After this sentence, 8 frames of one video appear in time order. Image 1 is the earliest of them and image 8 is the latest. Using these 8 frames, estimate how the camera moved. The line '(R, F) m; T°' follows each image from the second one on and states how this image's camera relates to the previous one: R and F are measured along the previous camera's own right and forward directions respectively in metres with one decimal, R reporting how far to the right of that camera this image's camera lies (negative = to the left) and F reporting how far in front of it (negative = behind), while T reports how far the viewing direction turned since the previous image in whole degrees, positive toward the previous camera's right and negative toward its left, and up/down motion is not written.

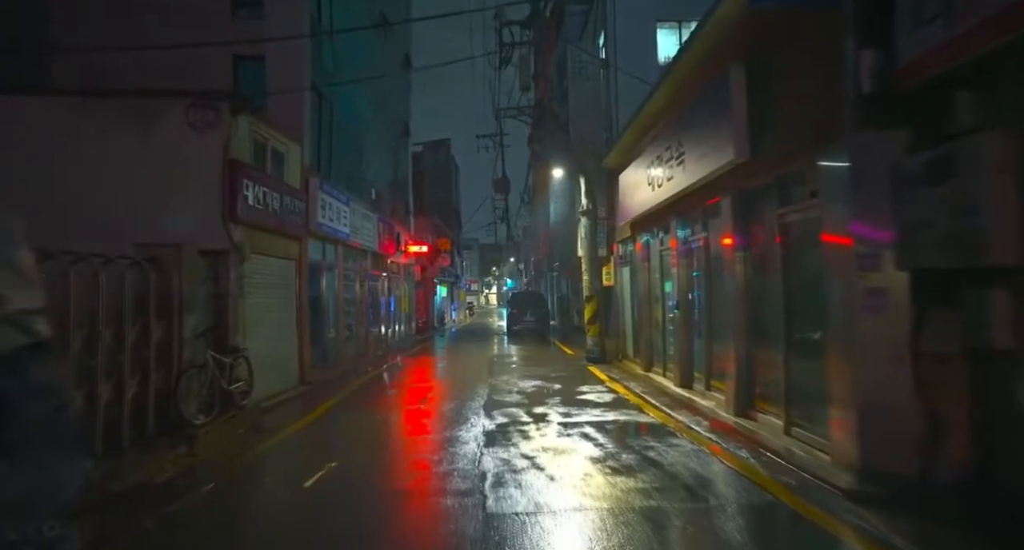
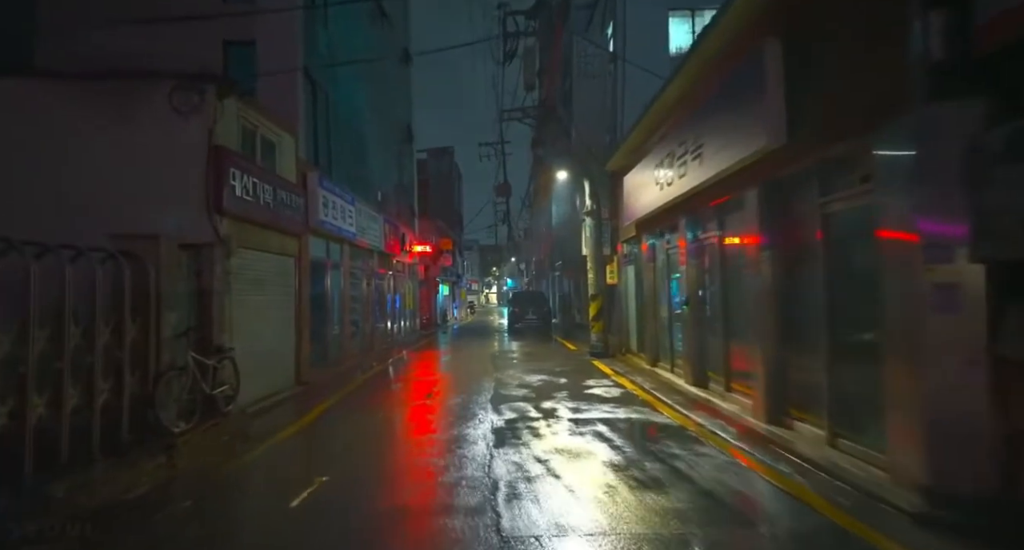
(-0.1, +0.6) m; 0°
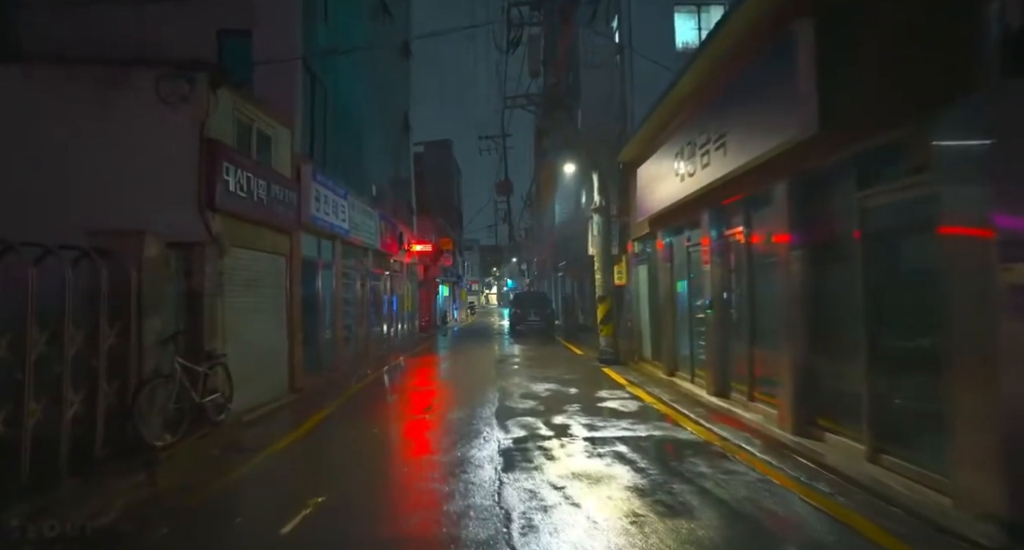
(-0.1, +0.5) m; 0°
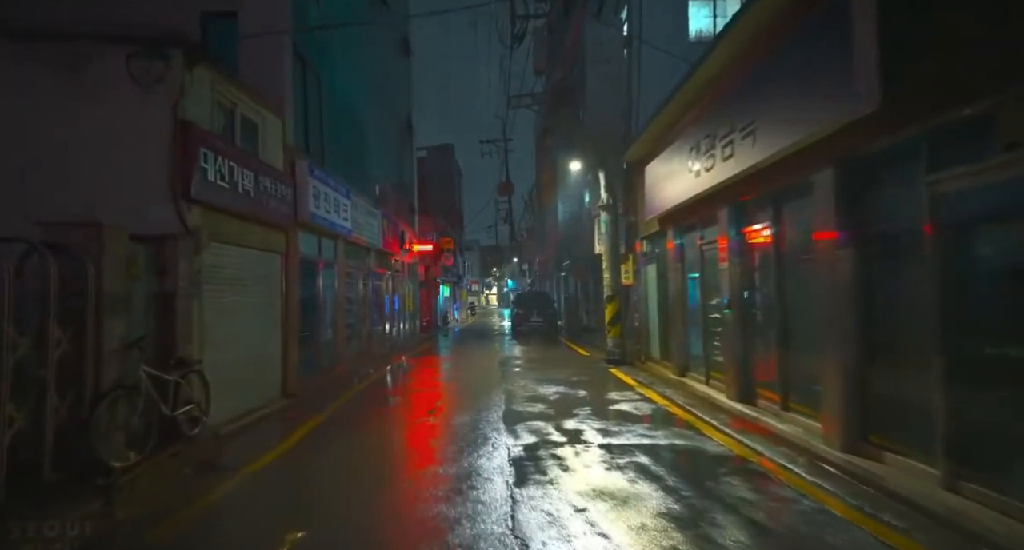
(-0.1, +0.8) m; 0°
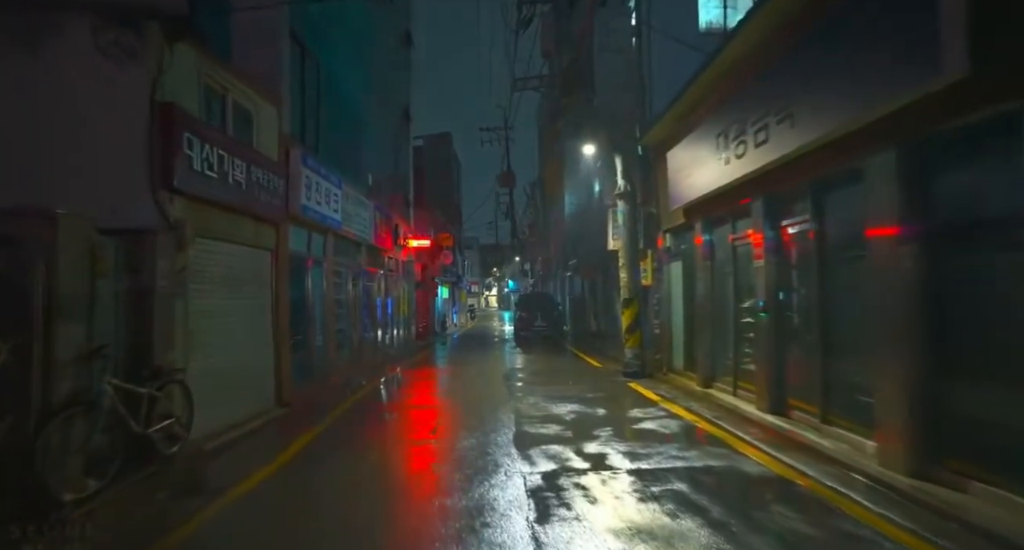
(-0.2, +0.7) m; 0°
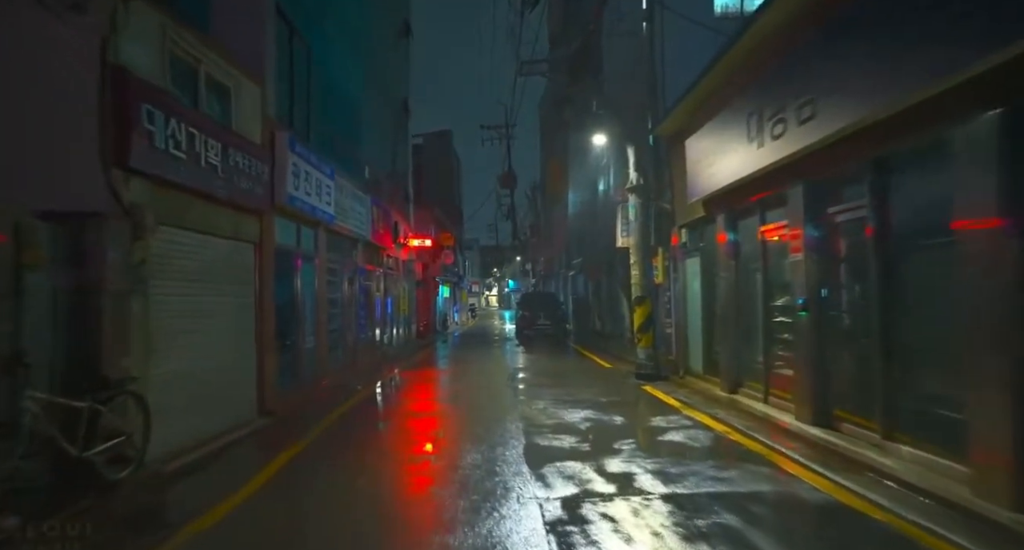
(-0.1, +0.9) m; 0°
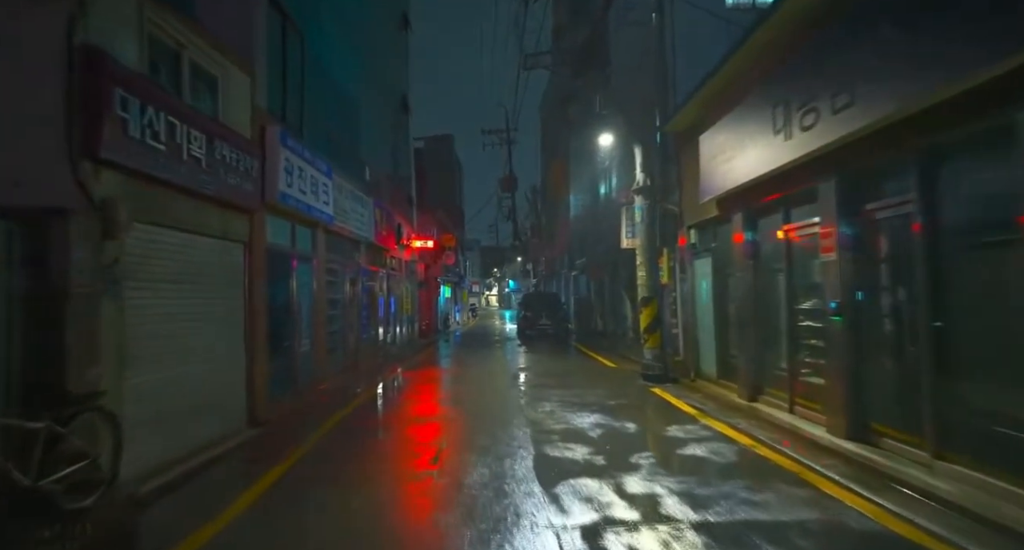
(-0.1, +0.5) m; 0°
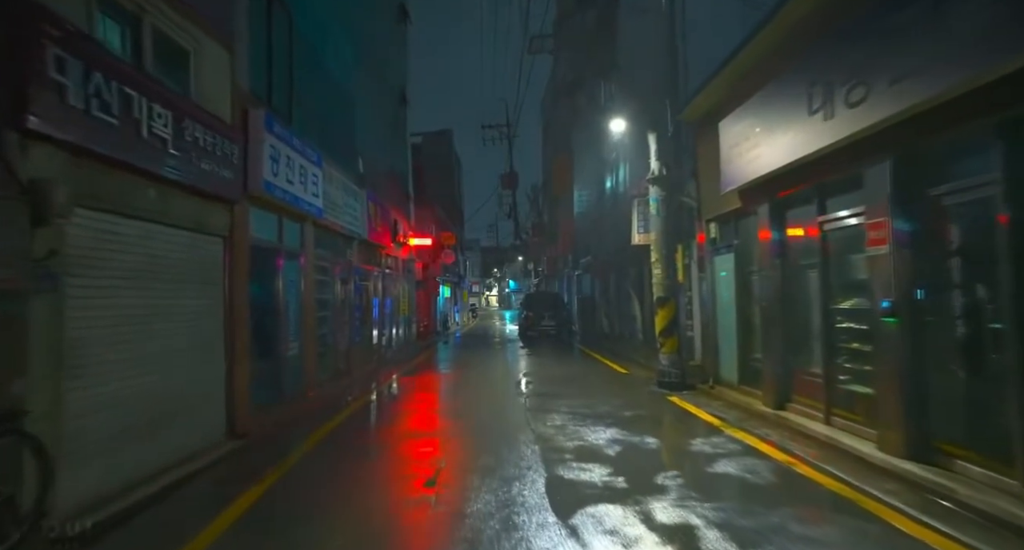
(-0.1, +0.8) m; 0°
